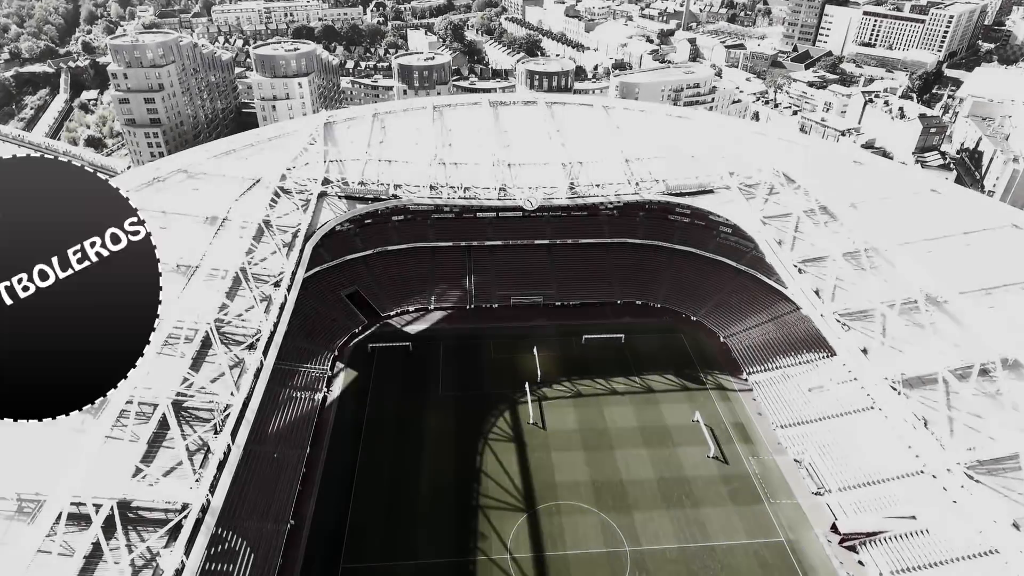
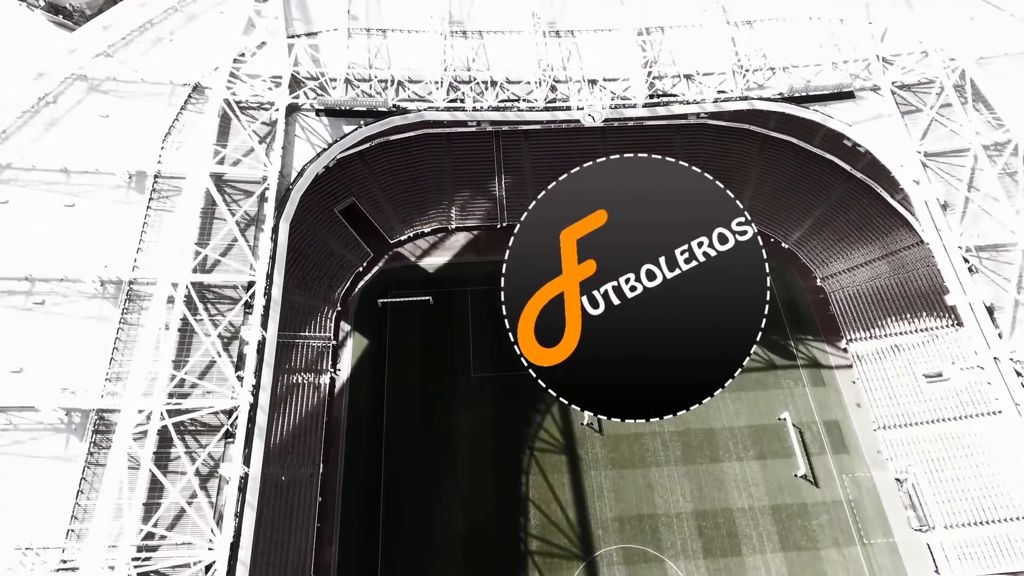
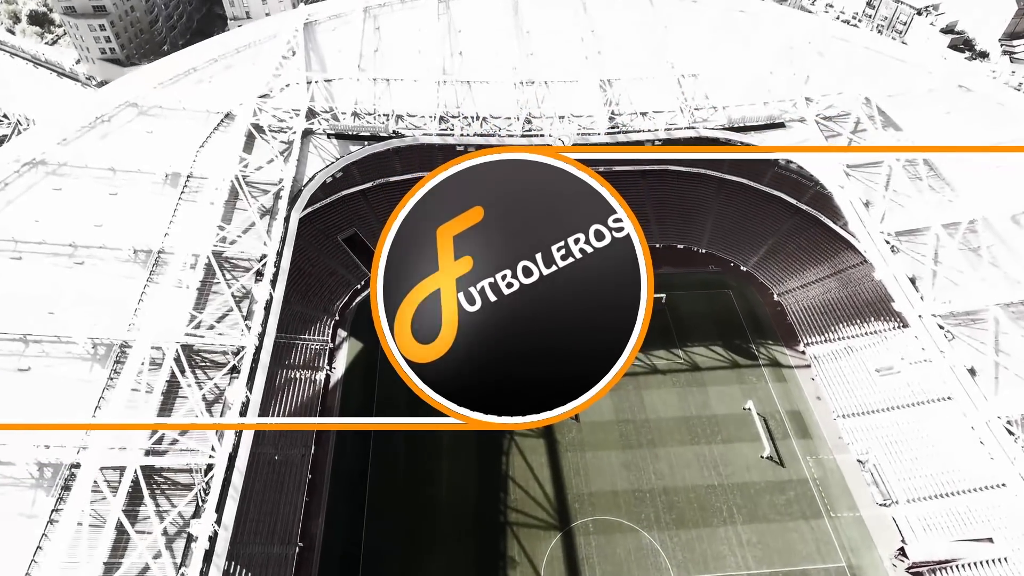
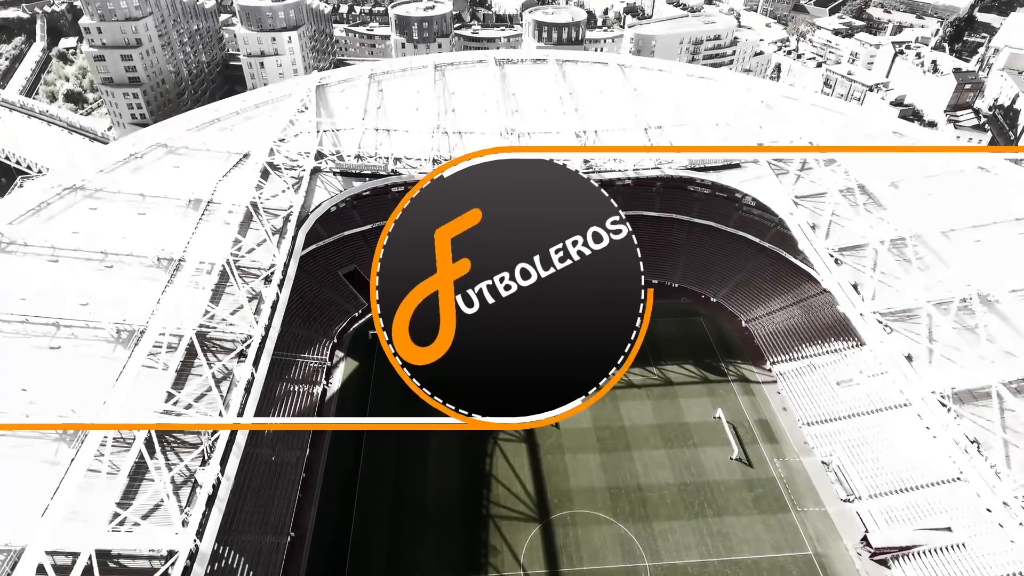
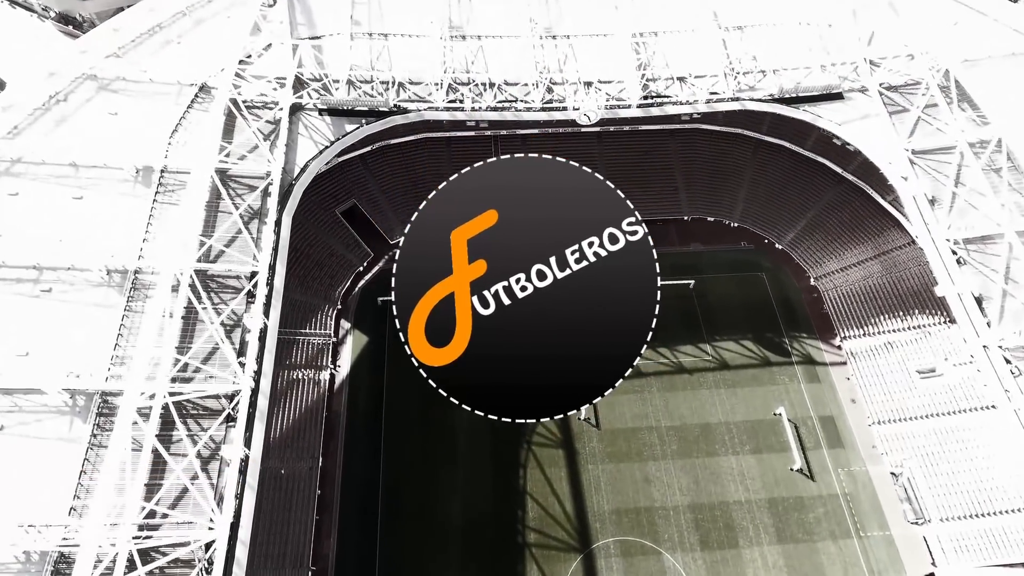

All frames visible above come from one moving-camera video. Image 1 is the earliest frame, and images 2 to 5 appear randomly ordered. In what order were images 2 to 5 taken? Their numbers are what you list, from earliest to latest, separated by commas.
4, 3, 5, 2
